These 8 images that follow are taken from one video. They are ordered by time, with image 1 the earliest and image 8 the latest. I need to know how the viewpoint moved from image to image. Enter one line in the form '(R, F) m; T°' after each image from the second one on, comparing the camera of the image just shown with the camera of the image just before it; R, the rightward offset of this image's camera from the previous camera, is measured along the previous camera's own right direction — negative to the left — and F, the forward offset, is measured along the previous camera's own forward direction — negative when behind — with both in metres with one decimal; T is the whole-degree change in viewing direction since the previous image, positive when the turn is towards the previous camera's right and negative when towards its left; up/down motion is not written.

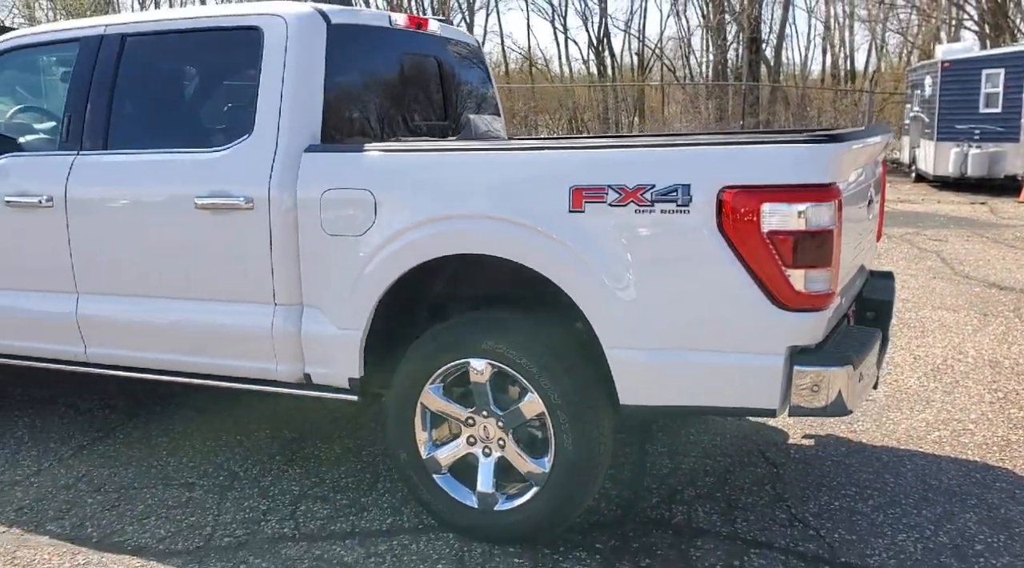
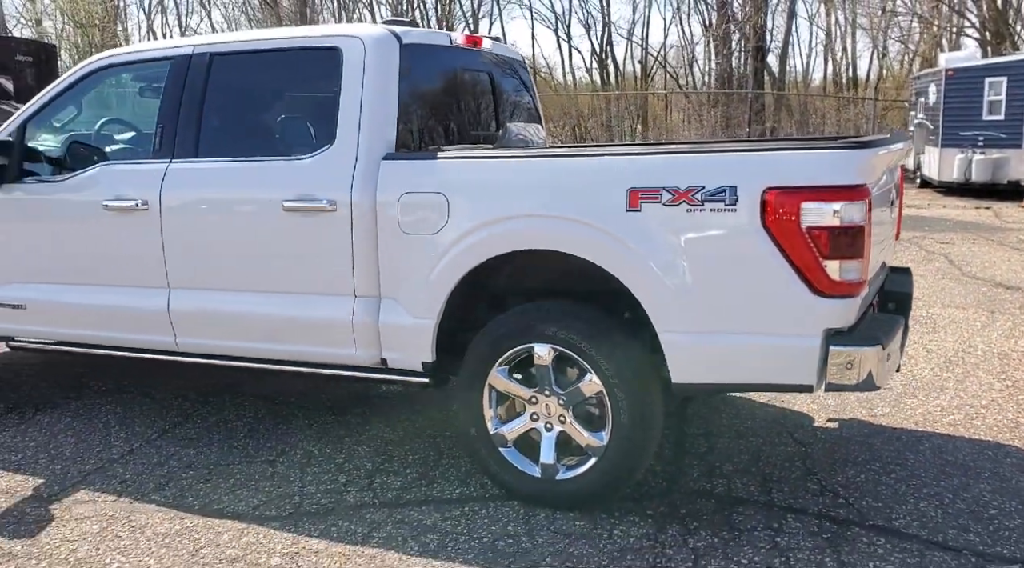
(-0.2, -0.3) m; 0°
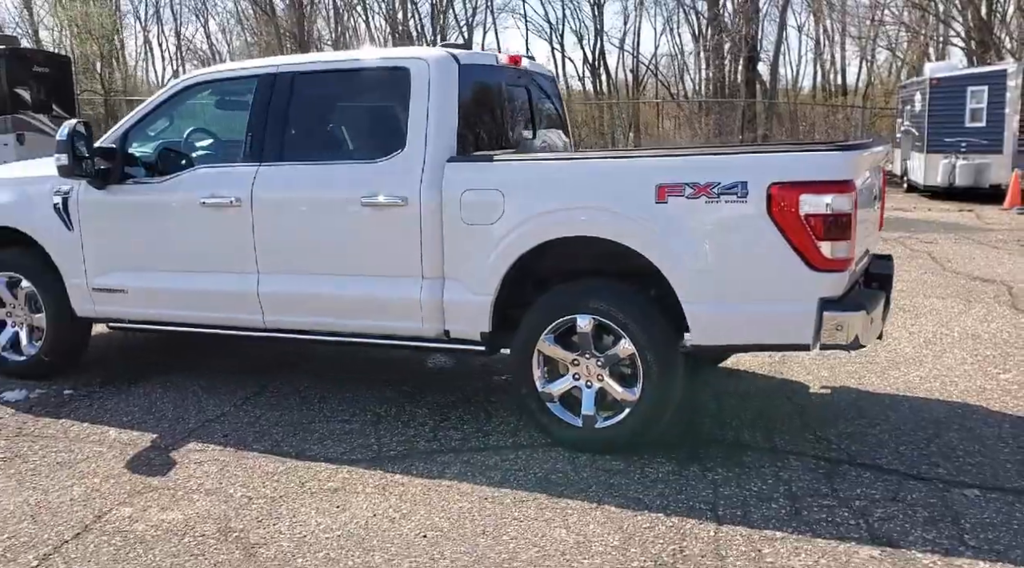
(-0.3, -0.6) m; +1°
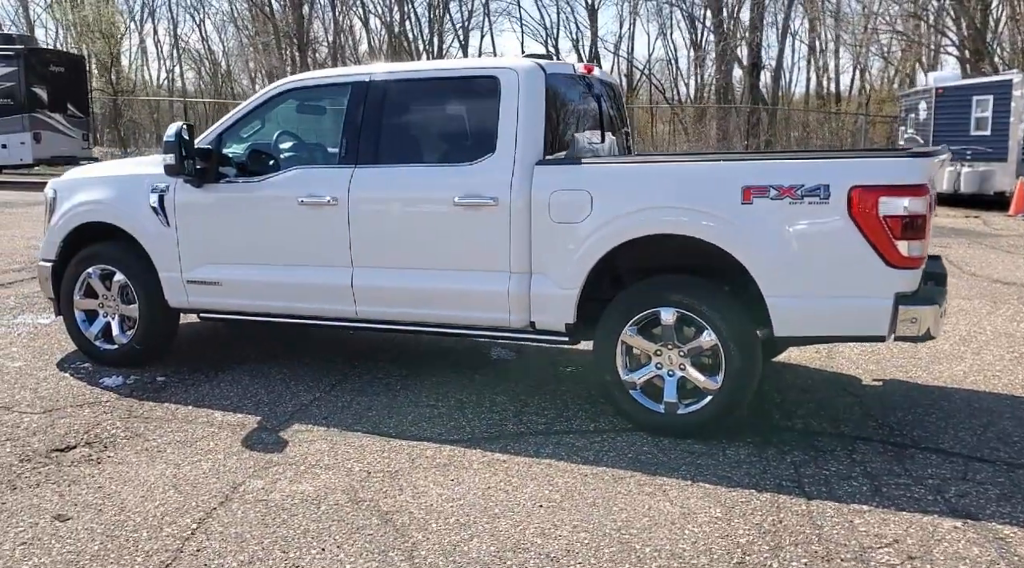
(-0.5, -0.3) m; +1°
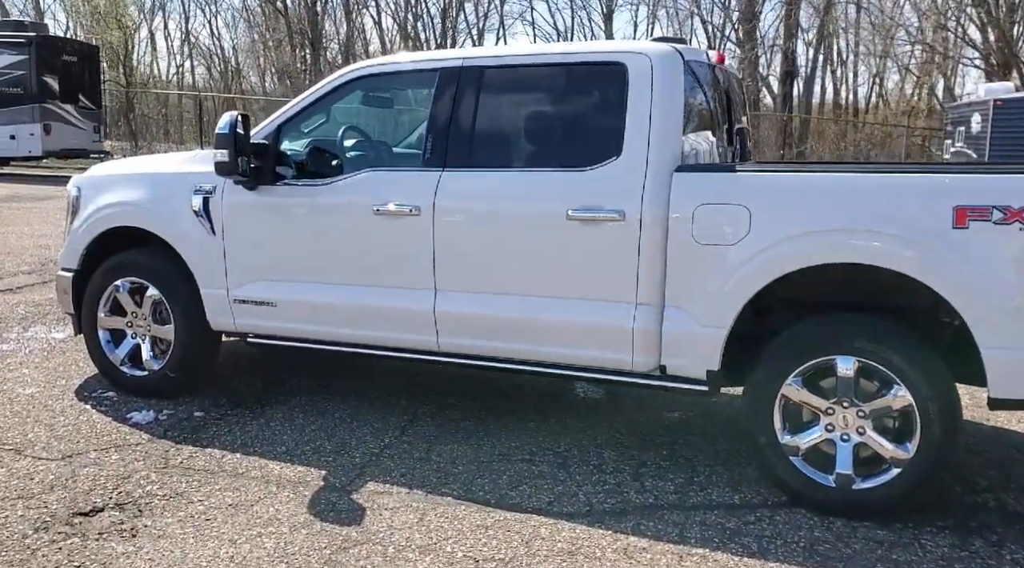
(-0.6, +0.8) m; 0°
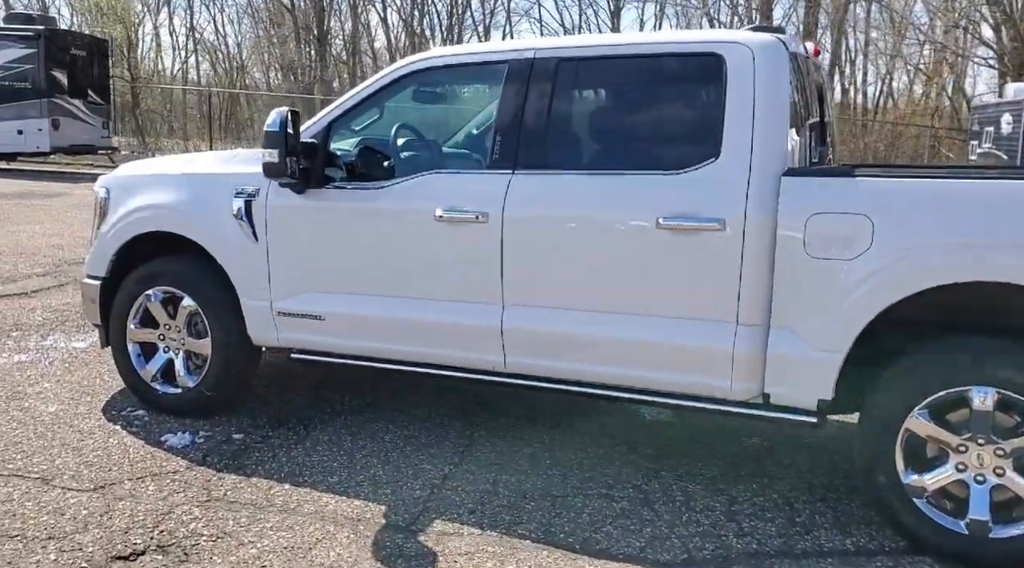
(-0.3, +0.4) m; 0°
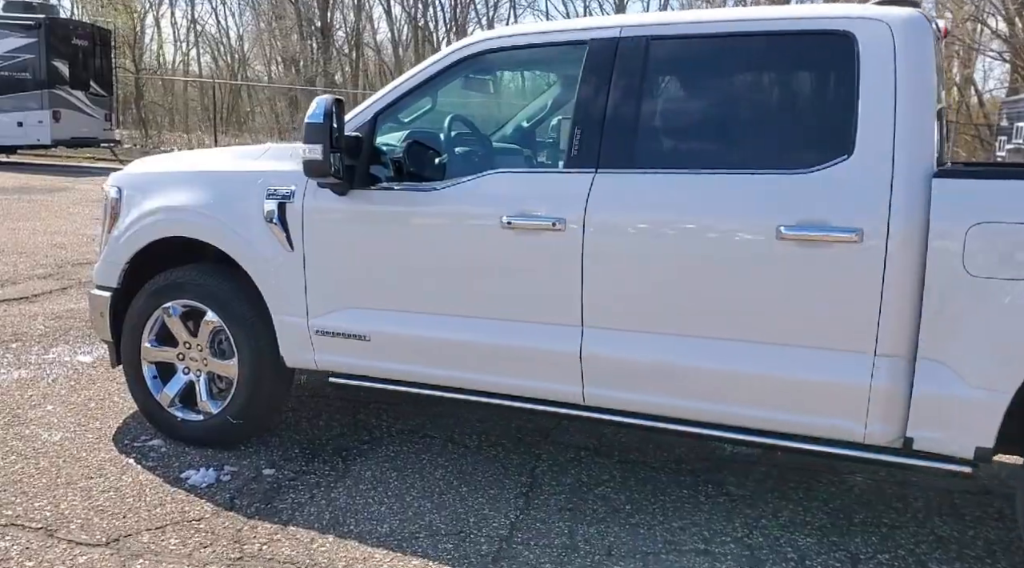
(-0.3, +0.5) m; 0°
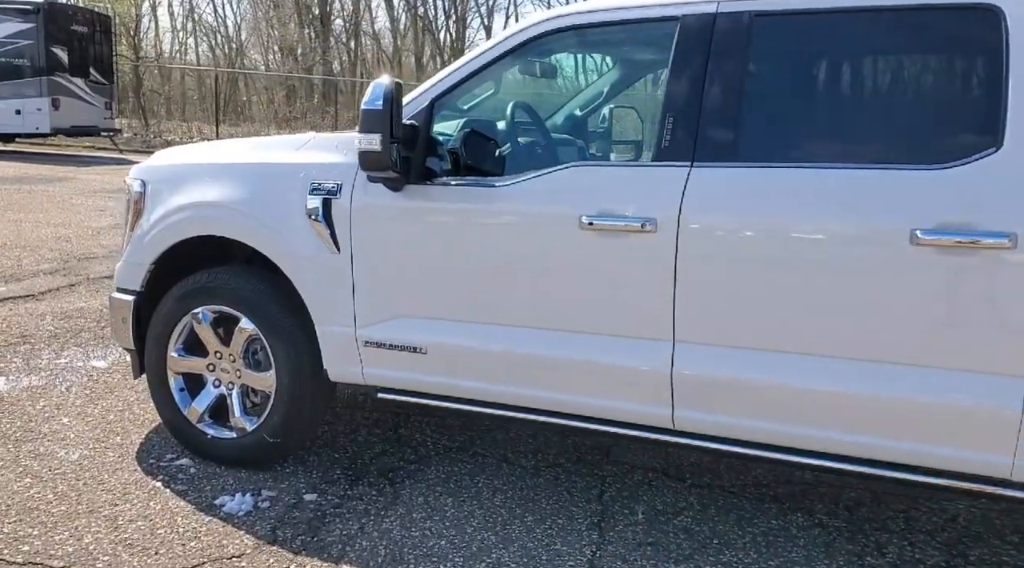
(-0.3, +0.3) m; 0°
